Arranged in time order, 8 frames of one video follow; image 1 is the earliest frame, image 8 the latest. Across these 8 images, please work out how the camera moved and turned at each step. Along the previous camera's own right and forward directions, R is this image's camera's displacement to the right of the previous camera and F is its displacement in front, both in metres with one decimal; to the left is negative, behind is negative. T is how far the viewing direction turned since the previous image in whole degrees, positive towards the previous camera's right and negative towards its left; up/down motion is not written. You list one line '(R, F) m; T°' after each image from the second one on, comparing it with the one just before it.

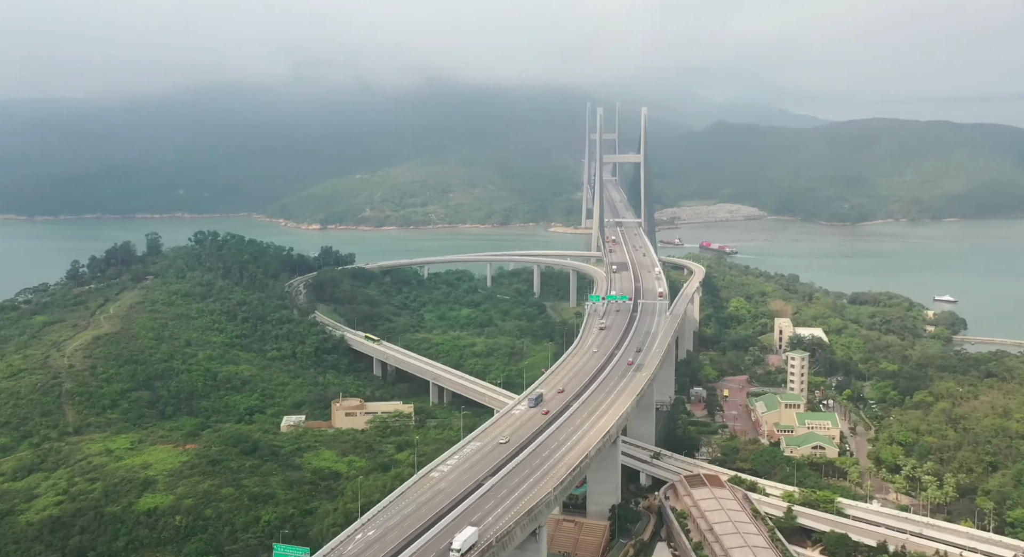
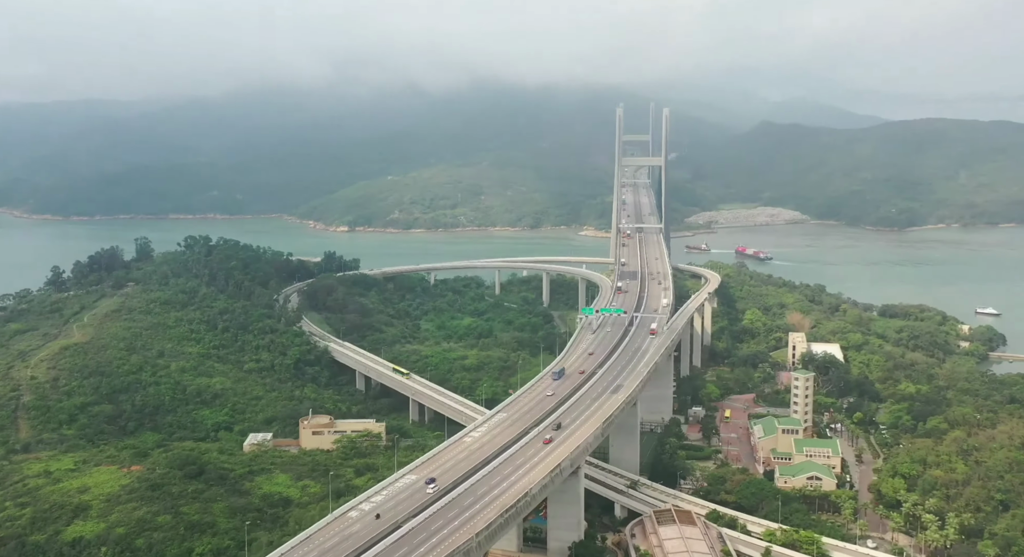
(+1.9, +1.5) m; -3°
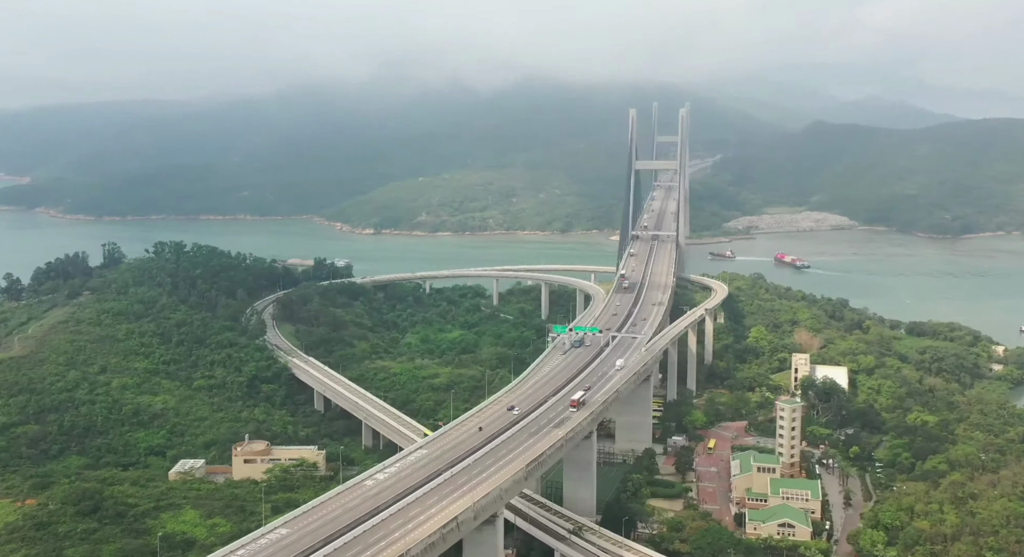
(+2.6, +2.2) m; -3°
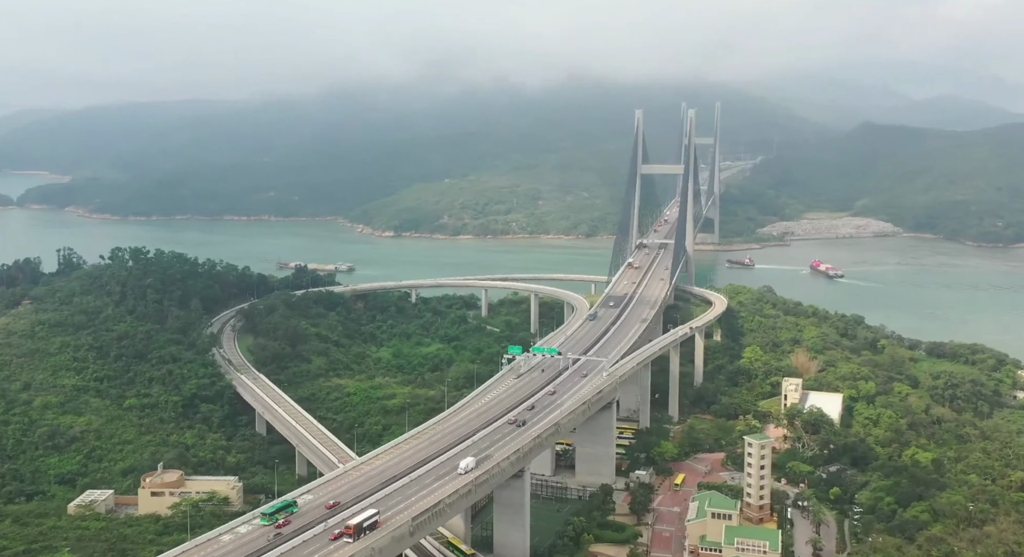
(+2.7, +2.2) m; -3°
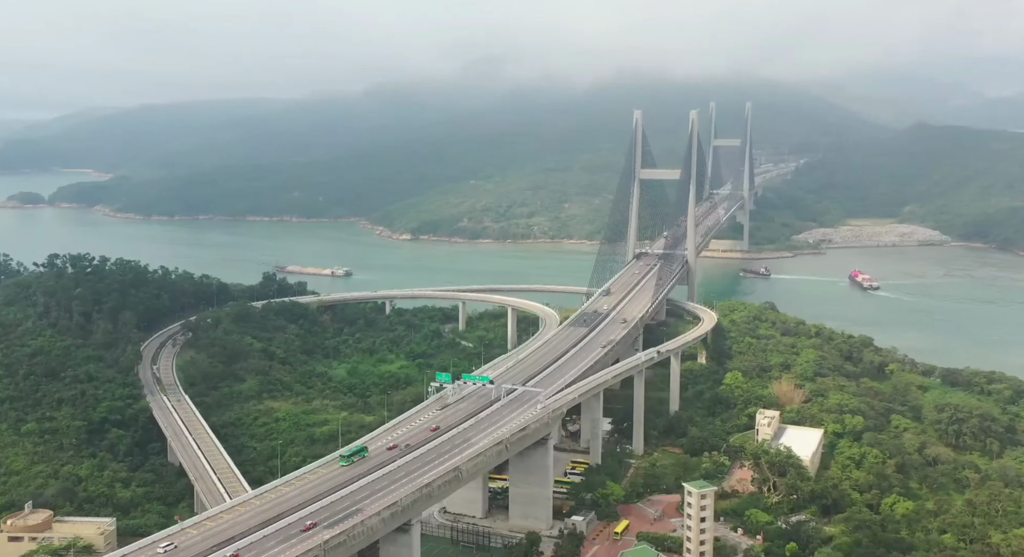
(+3.2, +2.6) m; -3°
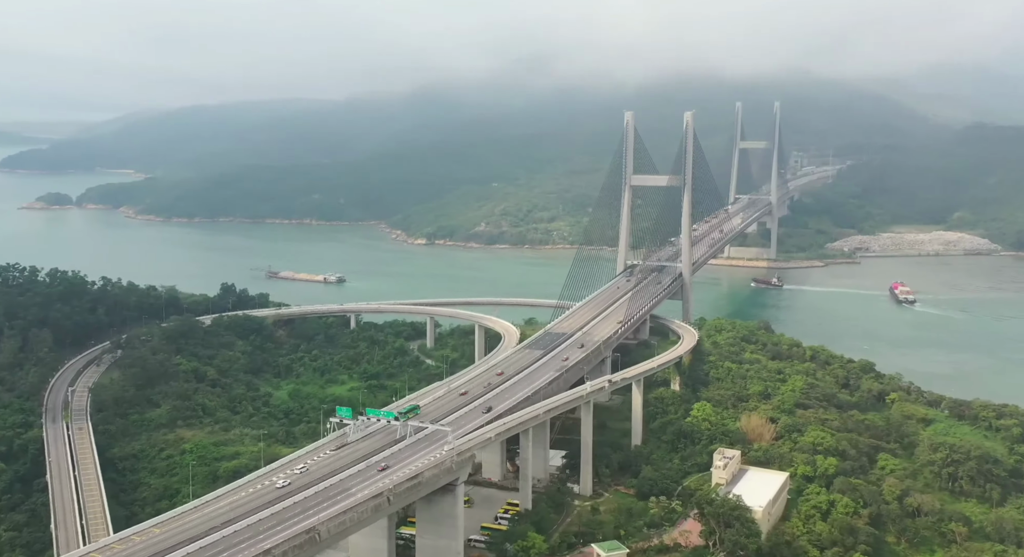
(+3.3, +2.7) m; -3°
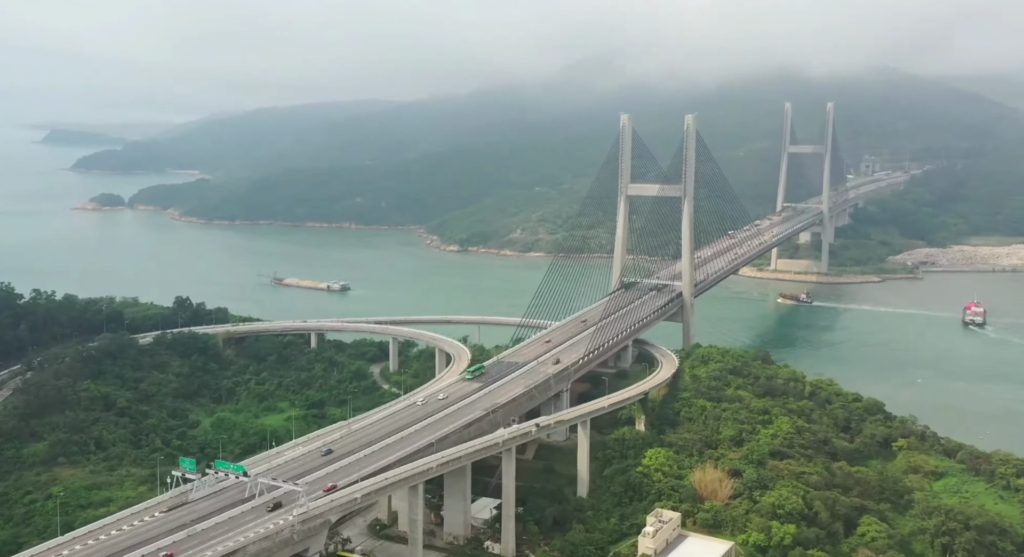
(+4.1, +3.5) m; -5°
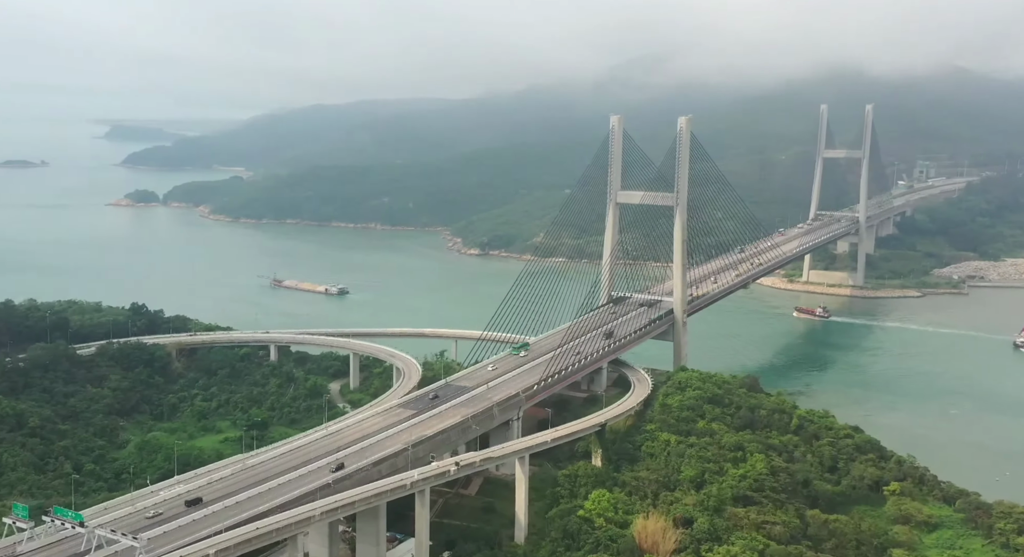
(+3.0, +2.6) m; -3°
